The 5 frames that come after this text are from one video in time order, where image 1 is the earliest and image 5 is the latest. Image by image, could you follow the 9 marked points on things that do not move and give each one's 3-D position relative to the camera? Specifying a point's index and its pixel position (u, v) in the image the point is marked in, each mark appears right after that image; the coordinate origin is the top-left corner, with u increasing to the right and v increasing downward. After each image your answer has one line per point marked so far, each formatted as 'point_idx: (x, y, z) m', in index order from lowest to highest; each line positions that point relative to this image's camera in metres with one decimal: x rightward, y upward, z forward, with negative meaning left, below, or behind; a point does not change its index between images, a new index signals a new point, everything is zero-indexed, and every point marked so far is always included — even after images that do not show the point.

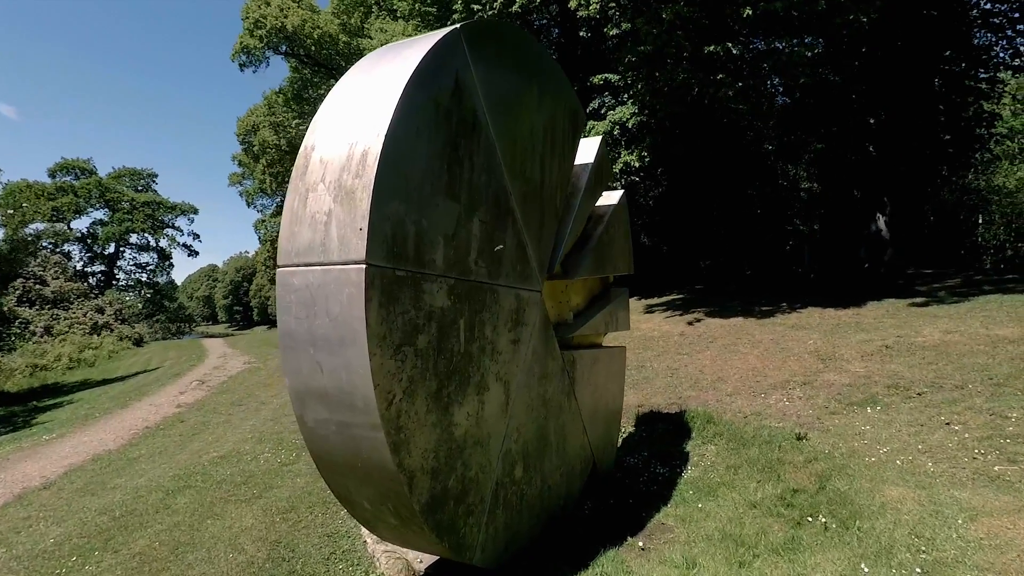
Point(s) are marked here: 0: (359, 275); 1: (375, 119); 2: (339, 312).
0: (-0.9, +0.1, +3.7) m
1: (-0.9, +1.1, +4.0) m
2: (-1.1, -0.1, +3.8) m
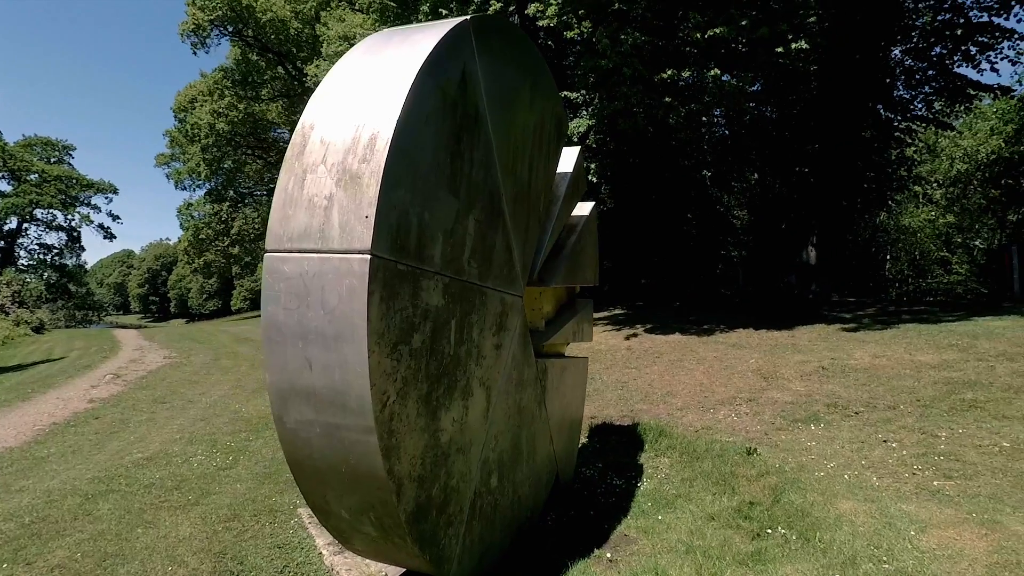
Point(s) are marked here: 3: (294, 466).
0: (-0.8, +0.1, +3.5) m
1: (-0.8, +1.1, +3.8) m
2: (-1.0, -0.1, +3.5) m
3: (-1.4, -1.1, +3.9) m
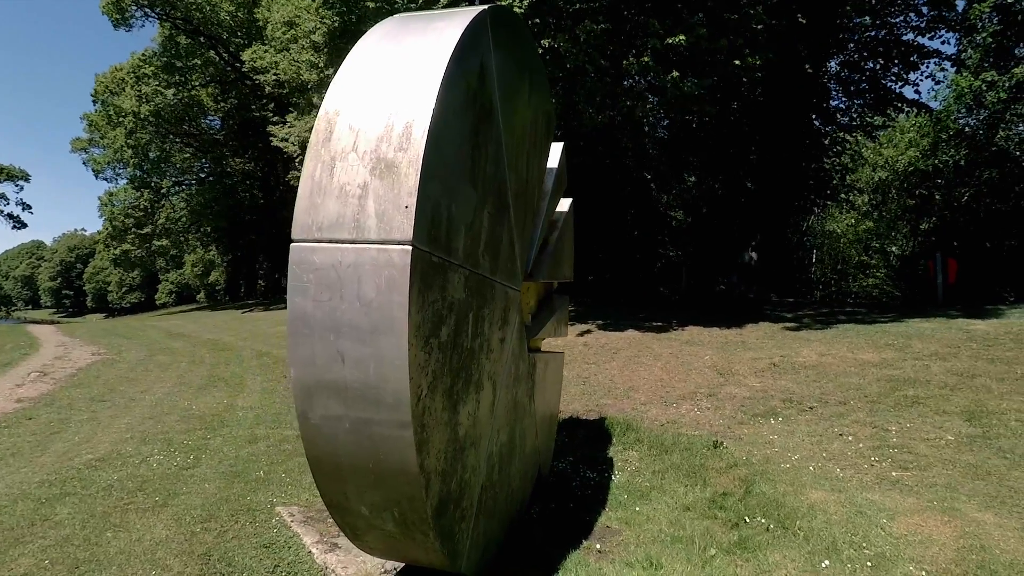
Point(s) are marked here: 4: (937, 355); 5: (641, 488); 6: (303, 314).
0: (-0.6, +0.2, +3.4) m
1: (-0.6, +1.2, +3.7) m
2: (-0.8, 0.0, +3.5) m
3: (-1.3, -1.1, +3.8) m
4: (+7.7, -1.2, +11.0) m
5: (+1.6, -2.5, +7.5) m
6: (-1.2, -0.2, +3.6) m
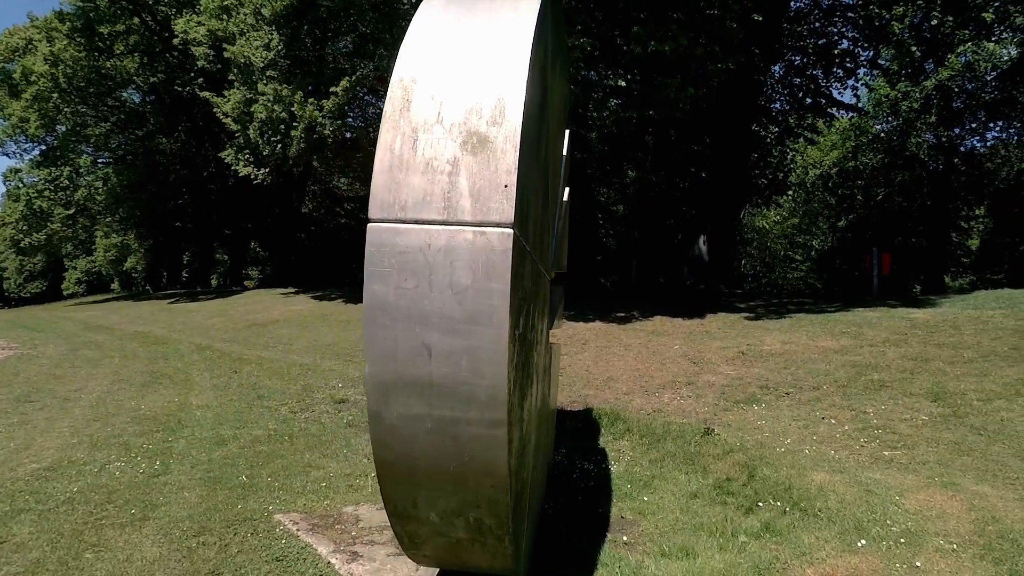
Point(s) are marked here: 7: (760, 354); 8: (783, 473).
0: (0.0, +0.2, +3.1) m
1: (0.0, +1.3, +3.4) m
2: (-0.2, 0.0, +3.1) m
3: (-0.7, -1.0, +3.4) m
4: (+7.2, -1.0, +11.7) m
5: (+1.6, -2.3, +7.5) m
6: (-0.7, -0.1, +3.2) m
7: (+4.7, -1.3, +11.6) m
8: (+3.2, -2.1, +7.1) m
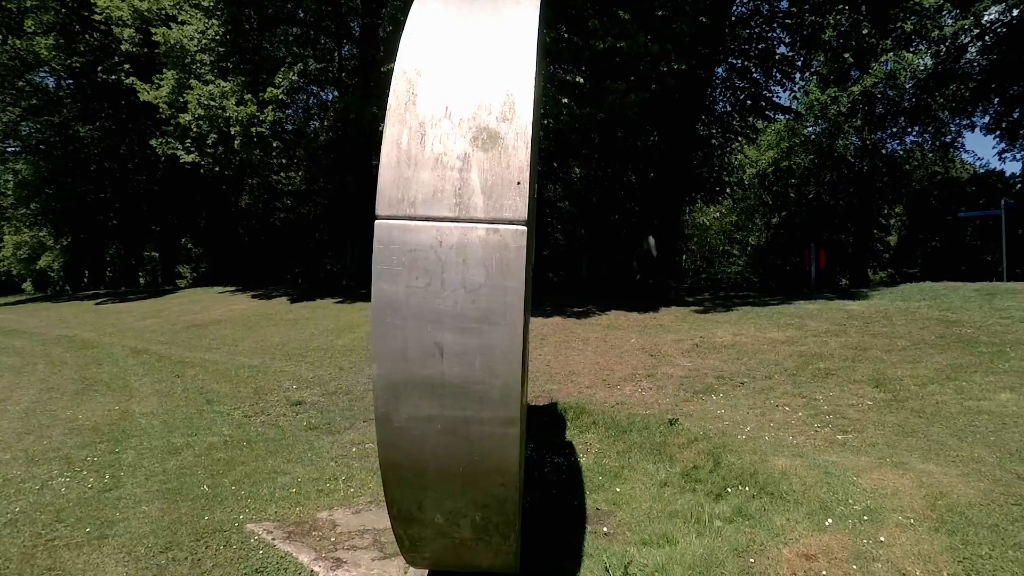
0: (0.0, +0.2, +3.1) m
1: (0.0, +1.3, +3.4) m
2: (-0.1, 0.0, +3.1) m
3: (-0.7, -1.0, +3.4) m
4: (+6.4, -0.9, +12.4) m
5: (+1.3, -2.3, +7.6) m
6: (-0.6, -0.1, +3.1) m
7: (+3.9, -1.1, +12.0) m
8: (+2.9, -2.1, +7.4) m
